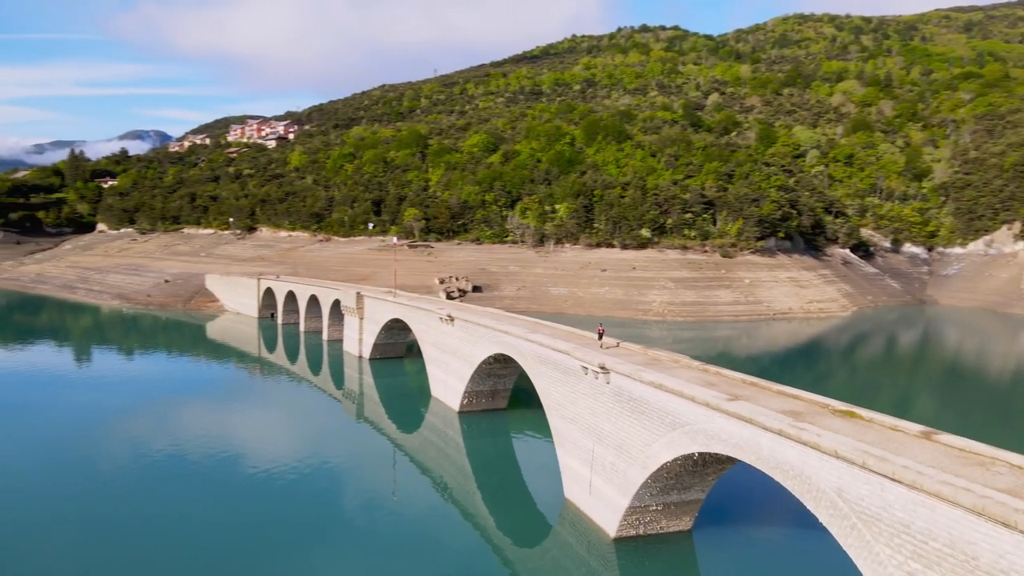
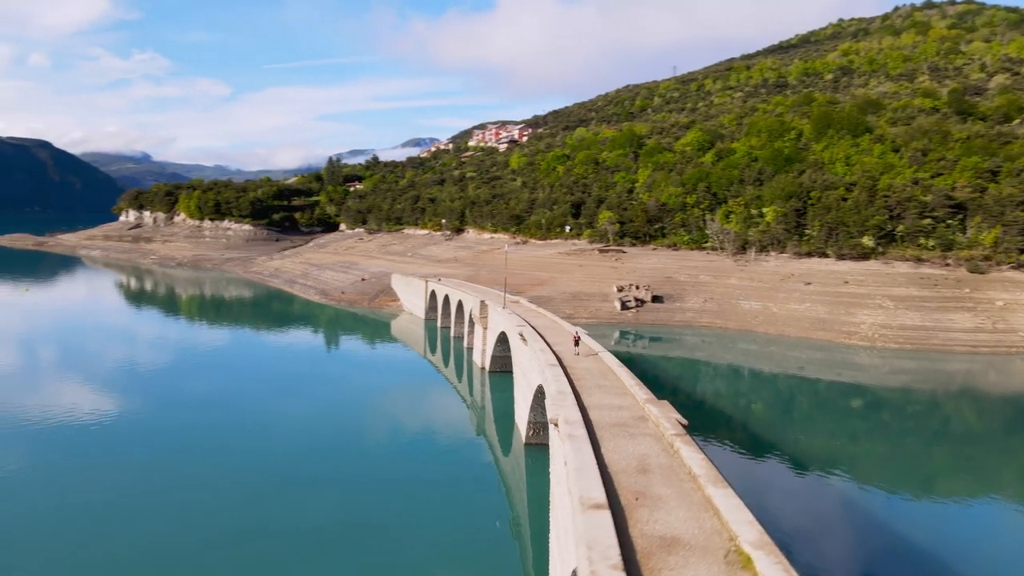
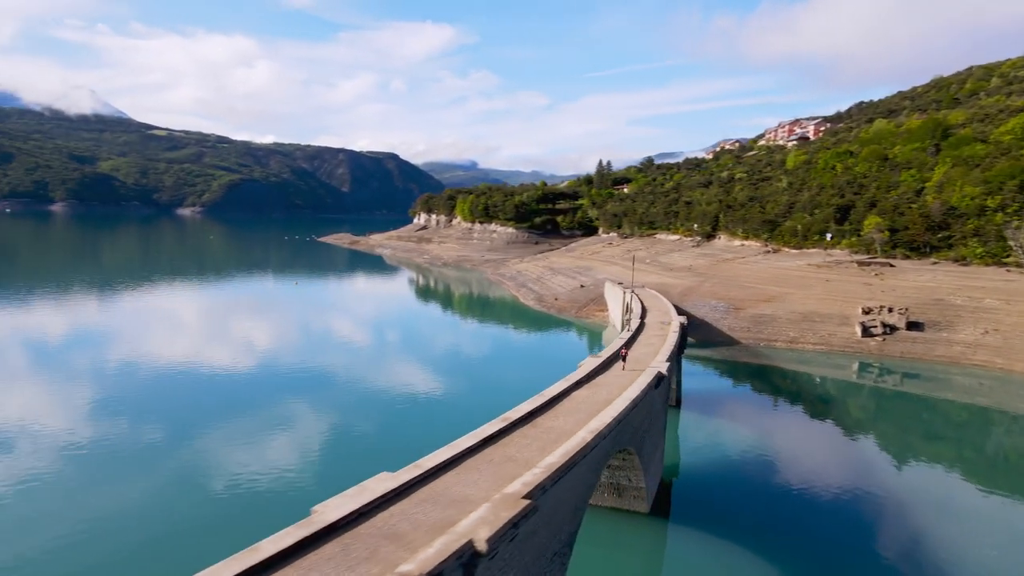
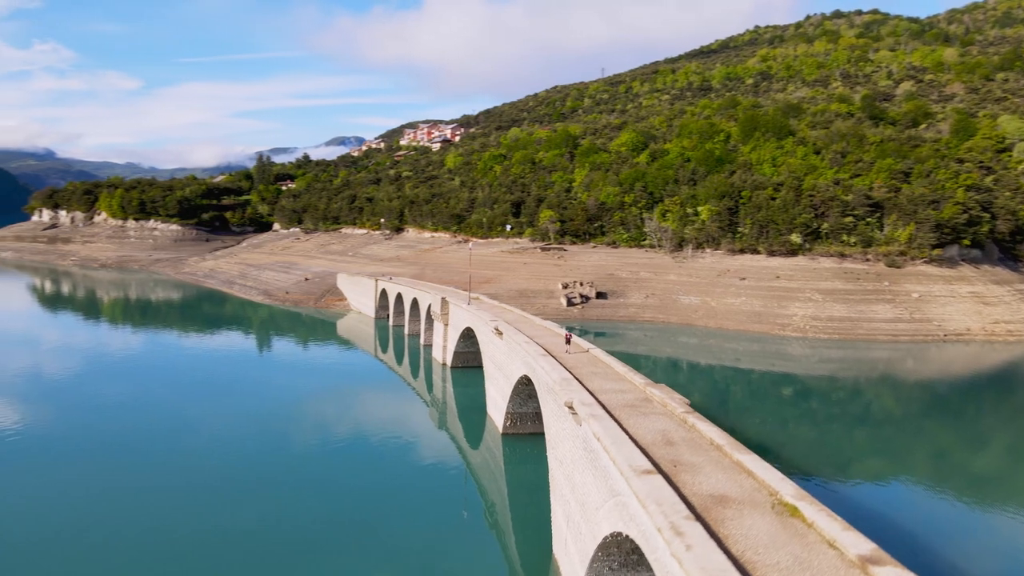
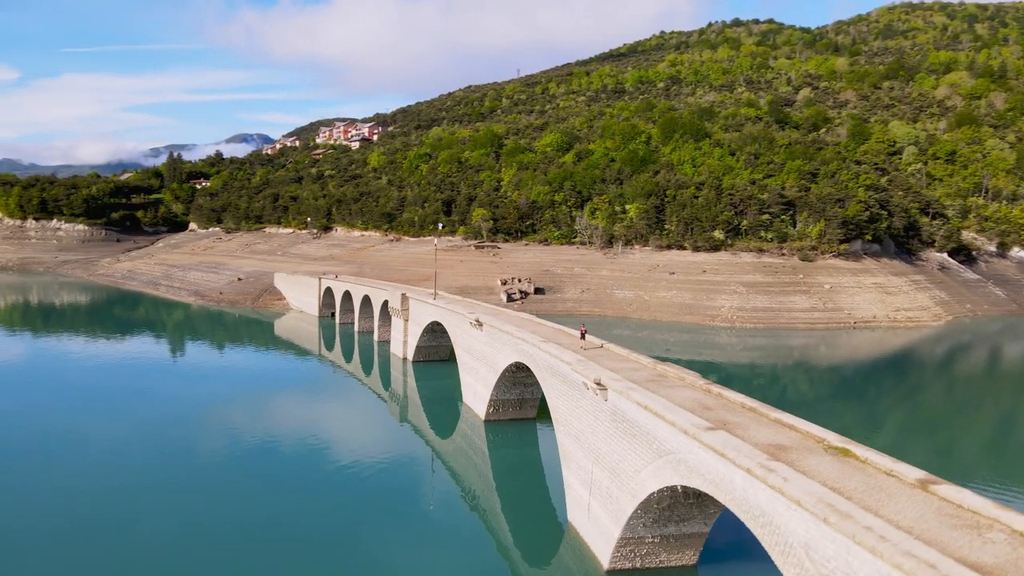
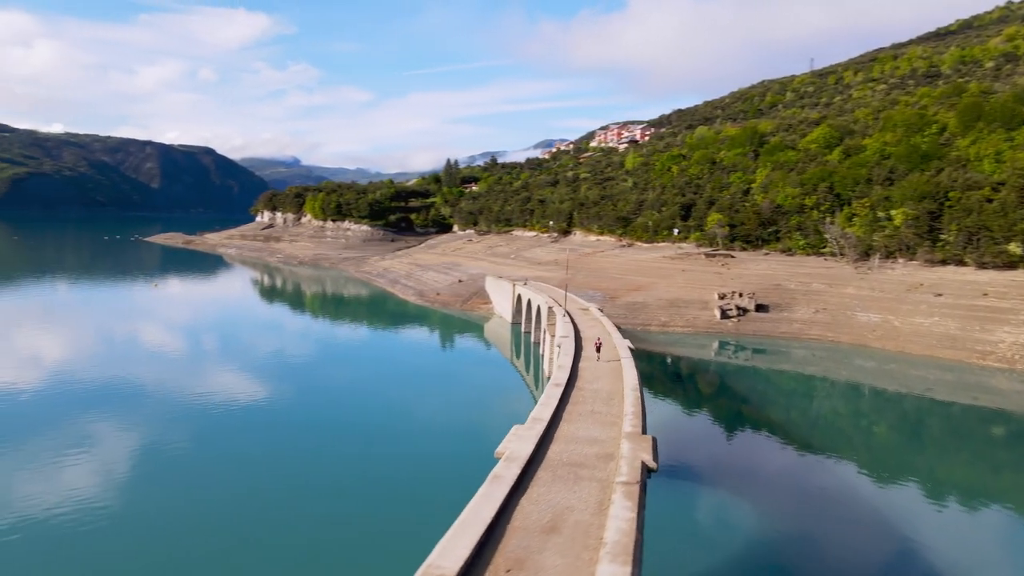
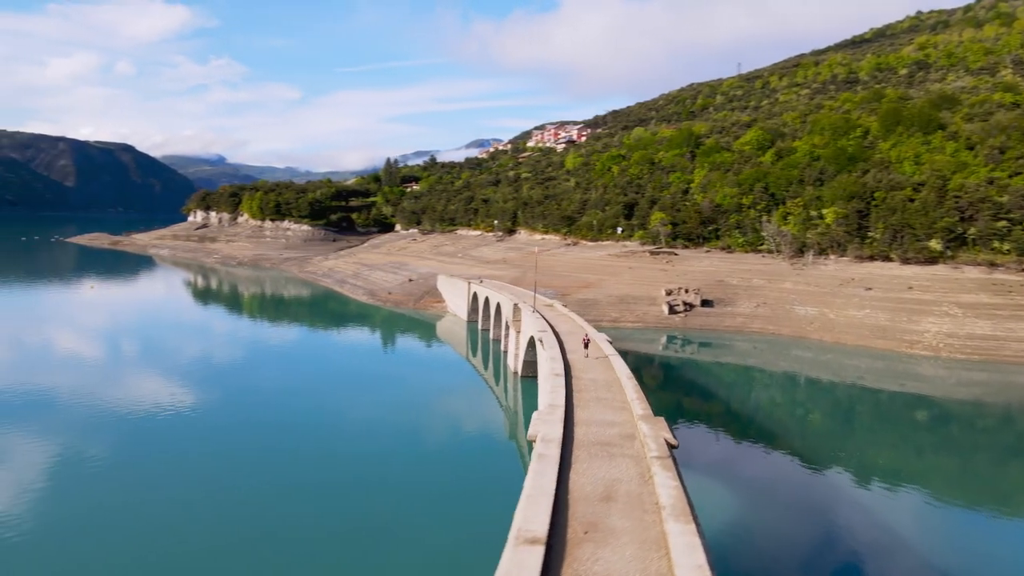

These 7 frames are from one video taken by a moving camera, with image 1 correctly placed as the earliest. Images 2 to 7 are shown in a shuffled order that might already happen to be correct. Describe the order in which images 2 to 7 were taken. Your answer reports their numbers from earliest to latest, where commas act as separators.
5, 4, 2, 7, 6, 3
